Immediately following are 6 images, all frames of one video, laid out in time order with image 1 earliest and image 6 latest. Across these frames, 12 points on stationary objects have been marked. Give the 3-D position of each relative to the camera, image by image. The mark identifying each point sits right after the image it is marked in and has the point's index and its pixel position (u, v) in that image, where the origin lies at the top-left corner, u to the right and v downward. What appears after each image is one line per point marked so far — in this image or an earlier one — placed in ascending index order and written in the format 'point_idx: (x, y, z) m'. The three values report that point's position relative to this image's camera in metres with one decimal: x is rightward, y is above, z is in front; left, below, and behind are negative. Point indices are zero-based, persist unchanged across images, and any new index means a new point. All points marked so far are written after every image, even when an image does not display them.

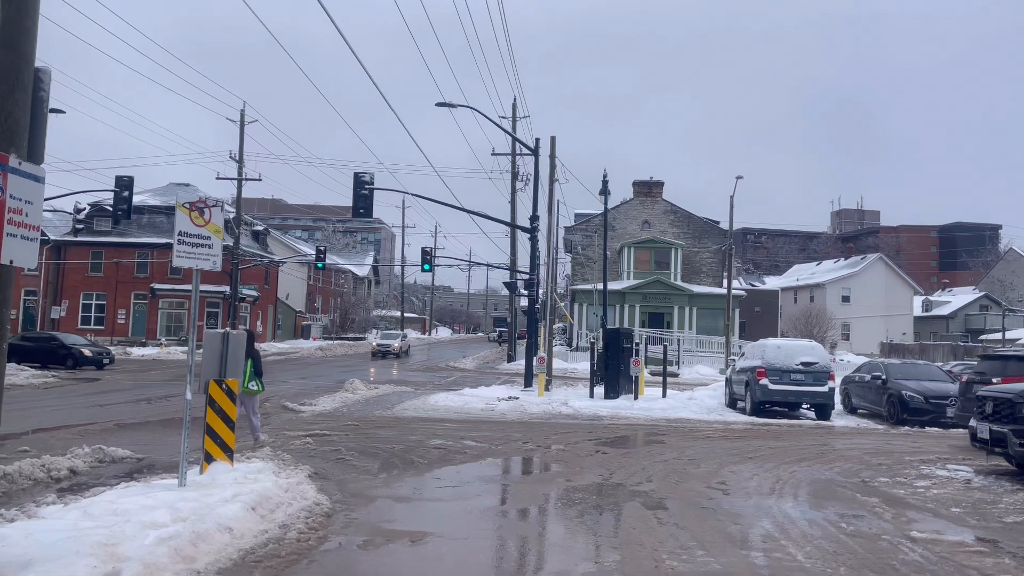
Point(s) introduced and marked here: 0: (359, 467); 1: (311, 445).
0: (-1.8, -2.1, +9.2) m
1: (-2.7, -2.1, +10.8) m
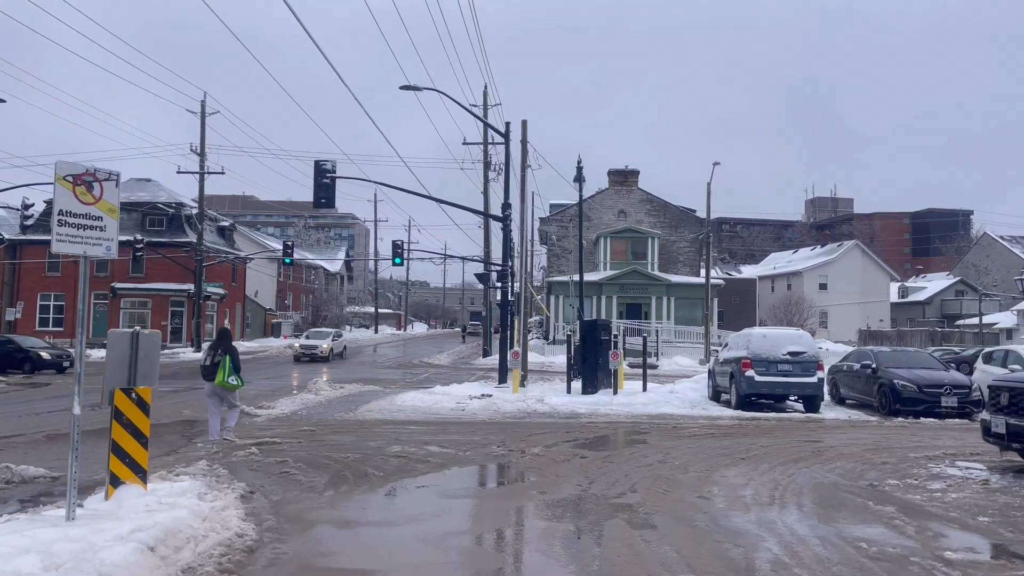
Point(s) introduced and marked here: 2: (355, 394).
0: (-2.1, -2.0, +8.1) m
1: (-3.1, -2.0, +9.7) m
2: (-3.8, -2.6, +19.7) m
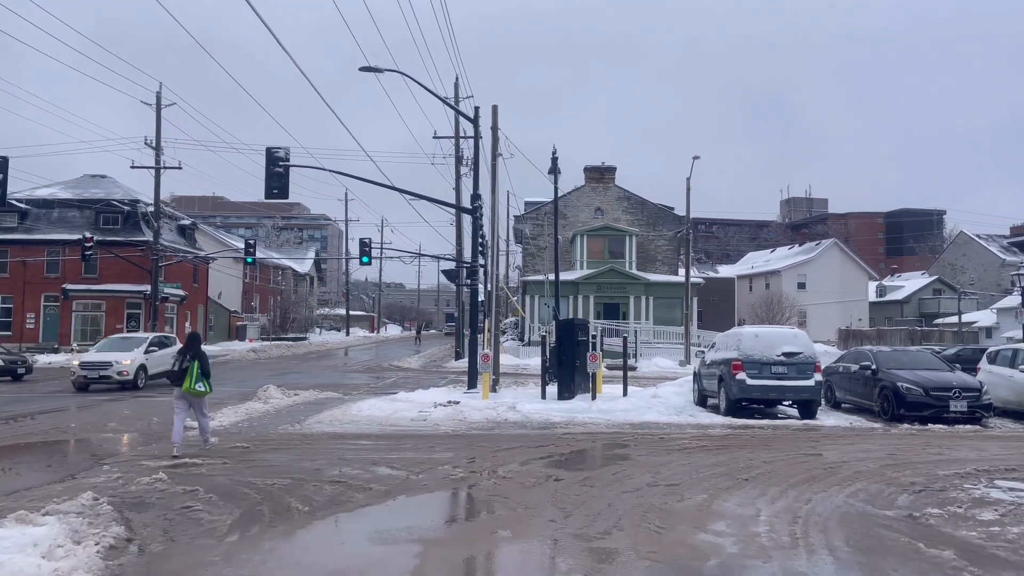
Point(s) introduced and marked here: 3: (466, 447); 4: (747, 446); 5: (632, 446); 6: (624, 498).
0: (-2.5, -1.9, +6.4) m
1: (-3.5, -2.0, +8.0) m
2: (-4.5, -2.5, +18.0) m
3: (-0.6, -2.2, +11.2) m
4: (+3.3, -2.2, +11.2) m
5: (+1.7, -2.2, +11.2) m
6: (+1.0, -2.0, +7.6) m
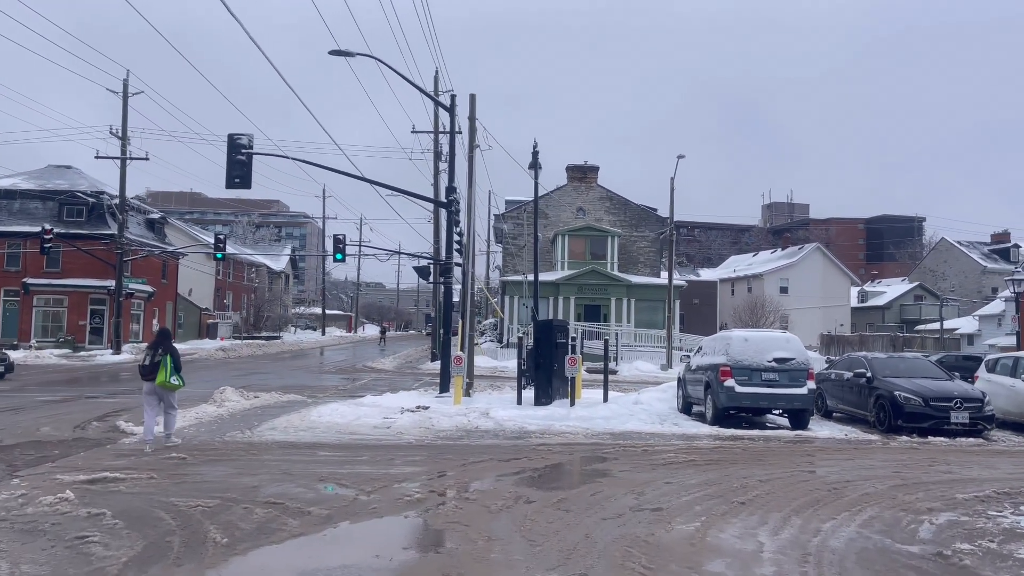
0: (-2.7, -1.8, +5.3) m
1: (-3.8, -1.9, +6.8) m
2: (-5.0, -2.5, +16.8) m
3: (-1.0, -2.1, +10.1) m
4: (+2.9, -2.2, +10.2) m
5: (+1.3, -2.2, +10.2) m
6: (+0.7, -1.9, +6.5) m
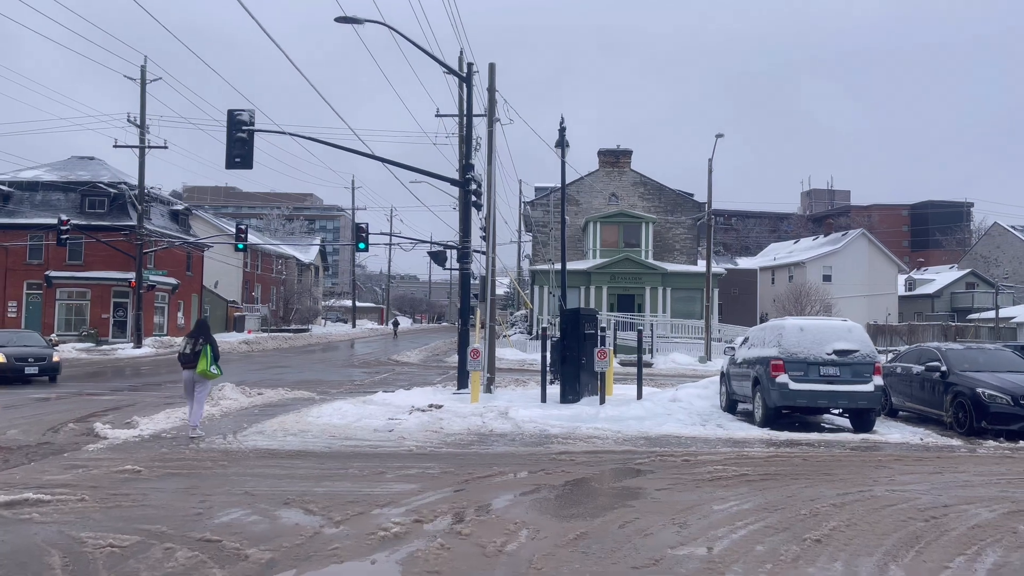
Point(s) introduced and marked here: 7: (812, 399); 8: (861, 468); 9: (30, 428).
0: (-2.8, -1.6, +3.8) m
1: (-3.8, -1.7, +5.3) m
2: (-4.6, -2.2, +15.3) m
3: (-0.9, -1.9, +8.5) m
4: (+3.0, -2.0, +8.4) m
5: (+1.4, -2.0, +8.5) m
6: (+0.7, -1.7, +4.8) m
7: (+4.5, -1.7, +12.1) m
8: (+3.9, -2.0, +9.0) m
9: (-7.3, -2.1, +12.3) m
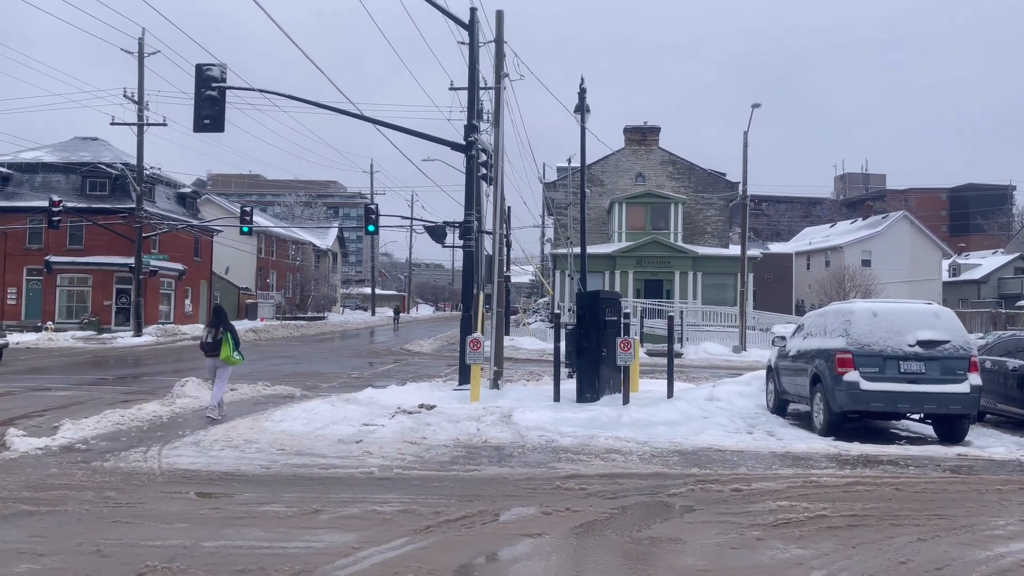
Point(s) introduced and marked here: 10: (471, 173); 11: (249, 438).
0: (-3.0, -1.5, +1.5) m
1: (-4.0, -1.5, +3.1) m
2: (-4.5, -1.9, +13.2) m
3: (-1.0, -1.7, +6.2) m
4: (+2.9, -1.7, +6.0) m
5: (+1.3, -1.7, +6.1) m
6: (+0.5, -1.6, +2.5) m
7: (+4.5, -1.4, +9.6) m
8: (+3.8, -1.8, +6.6) m
9: (-7.3, -1.8, +10.2) m
10: (-0.8, +2.5, +18.0) m
11: (-3.0, -1.7, +9.3) m
